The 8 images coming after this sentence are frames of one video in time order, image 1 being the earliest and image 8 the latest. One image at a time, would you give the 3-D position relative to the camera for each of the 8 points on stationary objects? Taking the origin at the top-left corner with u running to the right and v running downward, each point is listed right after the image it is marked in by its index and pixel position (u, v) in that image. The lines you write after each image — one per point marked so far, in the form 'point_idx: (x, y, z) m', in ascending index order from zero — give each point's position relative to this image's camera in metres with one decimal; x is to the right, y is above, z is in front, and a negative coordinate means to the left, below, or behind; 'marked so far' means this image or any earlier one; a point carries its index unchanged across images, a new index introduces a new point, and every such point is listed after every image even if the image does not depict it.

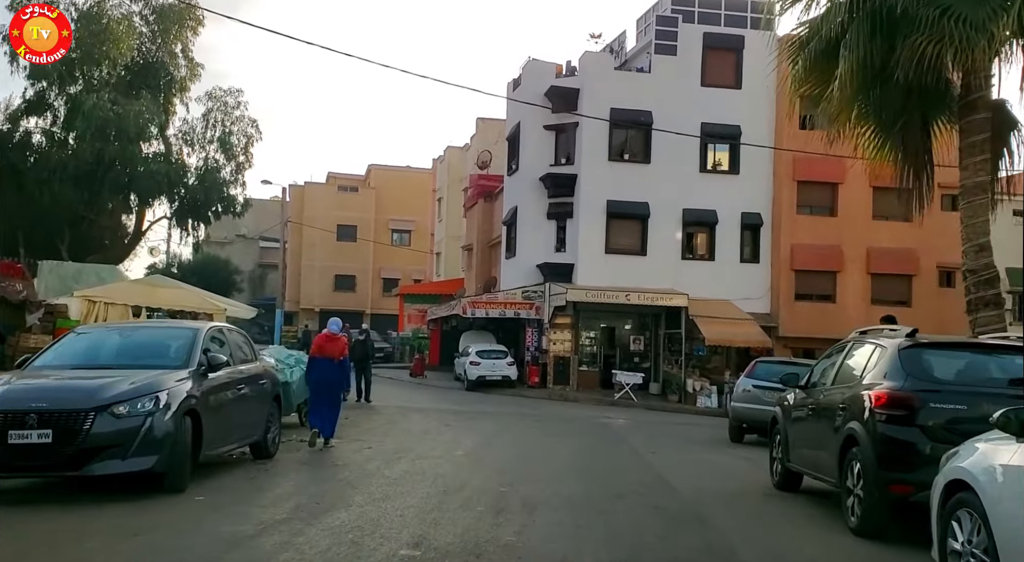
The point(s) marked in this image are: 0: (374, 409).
0: (-2.8, -2.7, +19.3) m
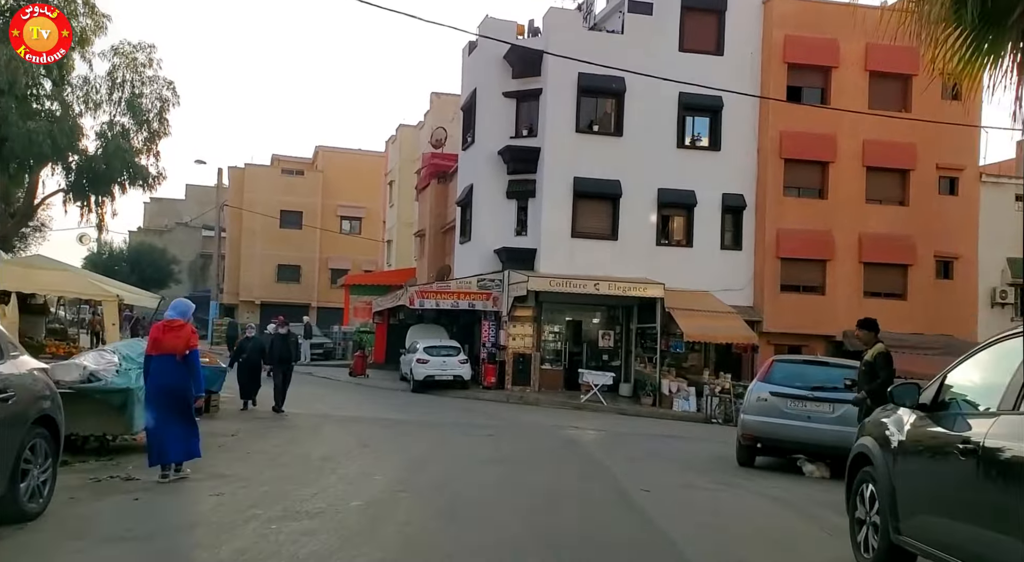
0: (-3.7, -2.3, +15.5) m
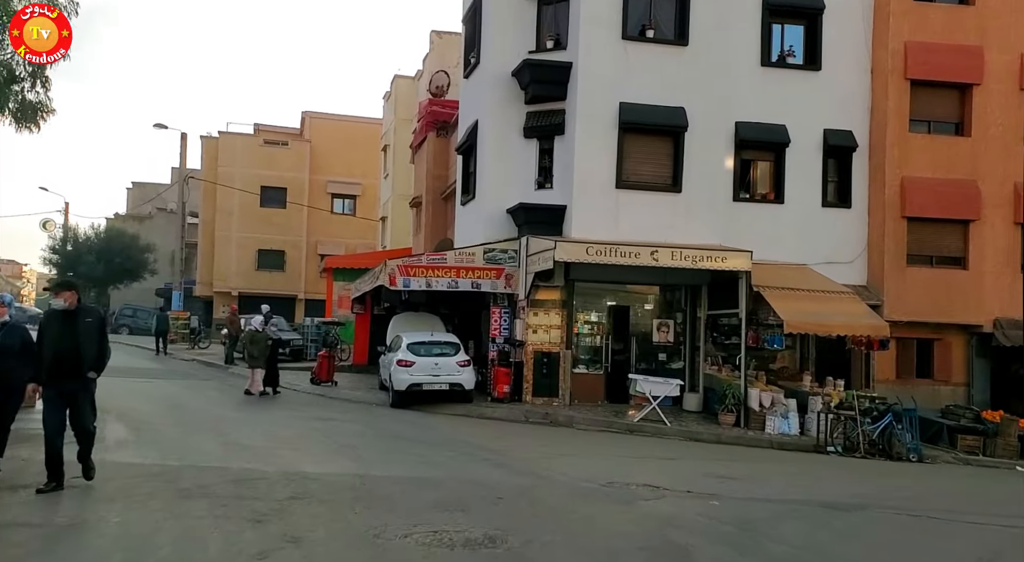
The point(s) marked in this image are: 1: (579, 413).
0: (-3.5, -1.7, +7.5) m
1: (+1.4, -2.7, +19.0) m
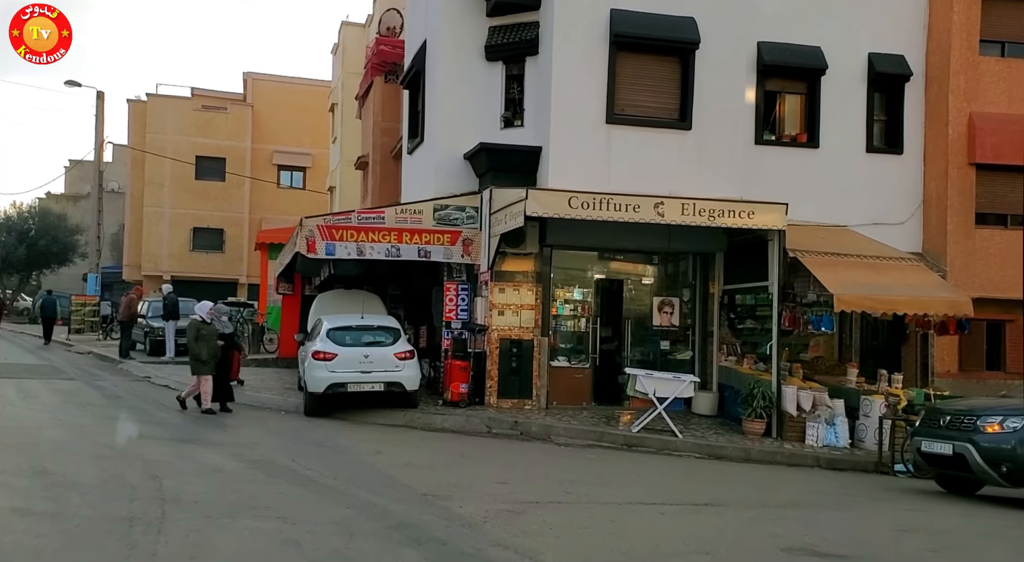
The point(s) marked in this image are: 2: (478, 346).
0: (-3.8, -1.2, +2.6) m
1: (+0.7, -2.1, +14.2) m
2: (-0.6, -1.1, +15.6) m
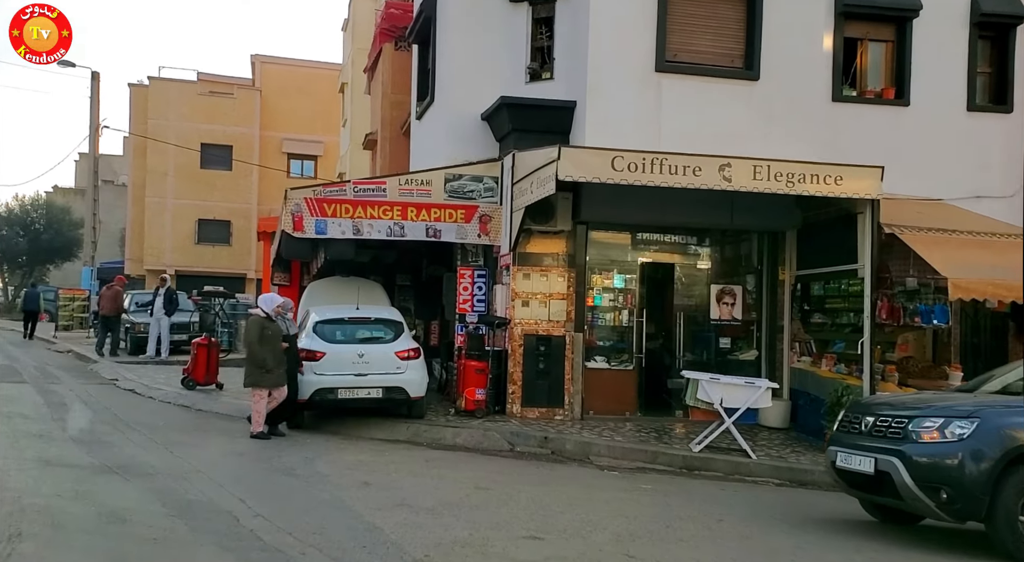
0: (-3.8, -1.0, 0.0) m
1: (+1.1, -1.9, +11.5) m
2: (-0.2, -0.9, +12.9) m
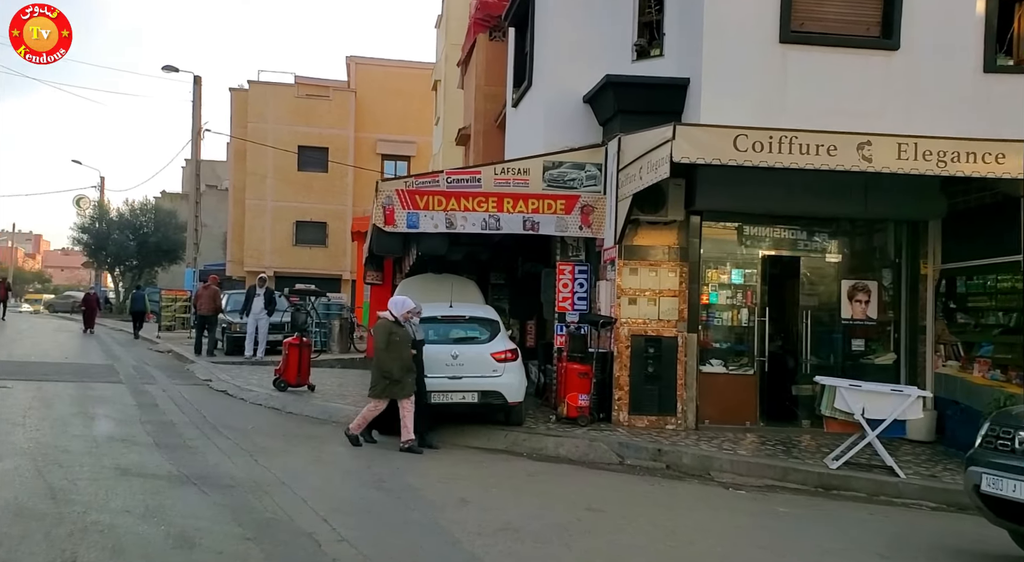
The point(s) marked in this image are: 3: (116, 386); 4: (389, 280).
0: (-3.7, -0.9, -0.7) m
1: (+2.3, -1.8, +10.3) m
2: (+1.1, -0.8, +11.8) m
3: (-6.8, -1.8, +16.1) m
4: (-2.4, 0.0, +18.5) m
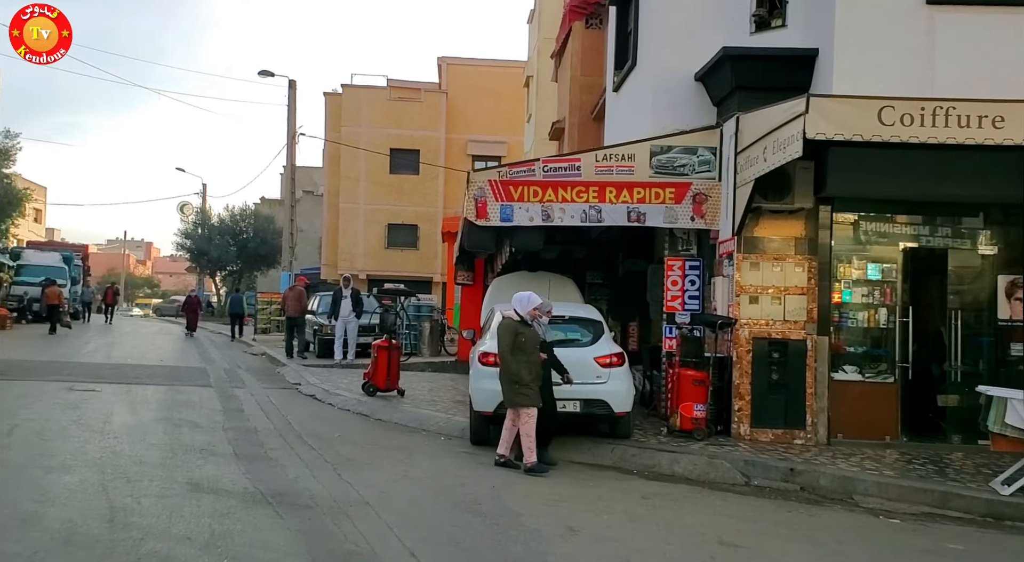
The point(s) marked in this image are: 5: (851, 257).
0: (-3.7, -0.9, -1.4) m
1: (+3.3, -1.8, +9.0) m
2: (+2.3, -0.8, +10.6) m
3: (-5.1, -1.8, +15.6) m
4: (-0.6, 0.0, +17.6) m
5: (+3.9, +0.3, +10.7) m
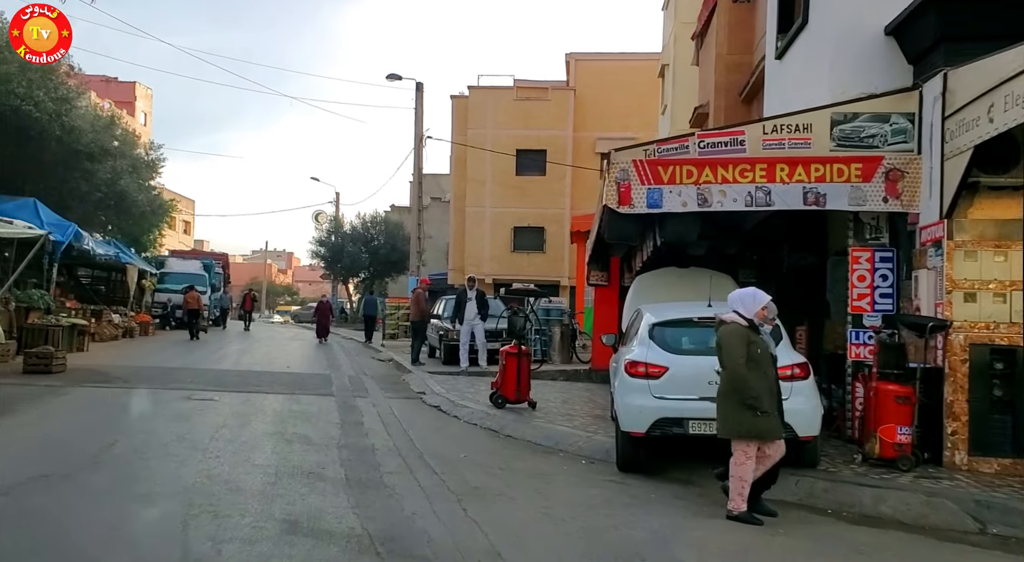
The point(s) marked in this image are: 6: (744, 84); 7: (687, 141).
0: (-3.8, -0.8, -2.4) m
1: (+4.5, -1.7, +6.9) m
2: (+3.8, -0.7, +8.6) m
3: (-2.9, -1.8, +14.6) m
4: (+1.8, 0.0, +15.9) m
5: (+5.3, +0.4, +8.5) m
6: (+4.5, +3.9, +18.3) m
7: (+1.9, +1.4, +9.7) m
